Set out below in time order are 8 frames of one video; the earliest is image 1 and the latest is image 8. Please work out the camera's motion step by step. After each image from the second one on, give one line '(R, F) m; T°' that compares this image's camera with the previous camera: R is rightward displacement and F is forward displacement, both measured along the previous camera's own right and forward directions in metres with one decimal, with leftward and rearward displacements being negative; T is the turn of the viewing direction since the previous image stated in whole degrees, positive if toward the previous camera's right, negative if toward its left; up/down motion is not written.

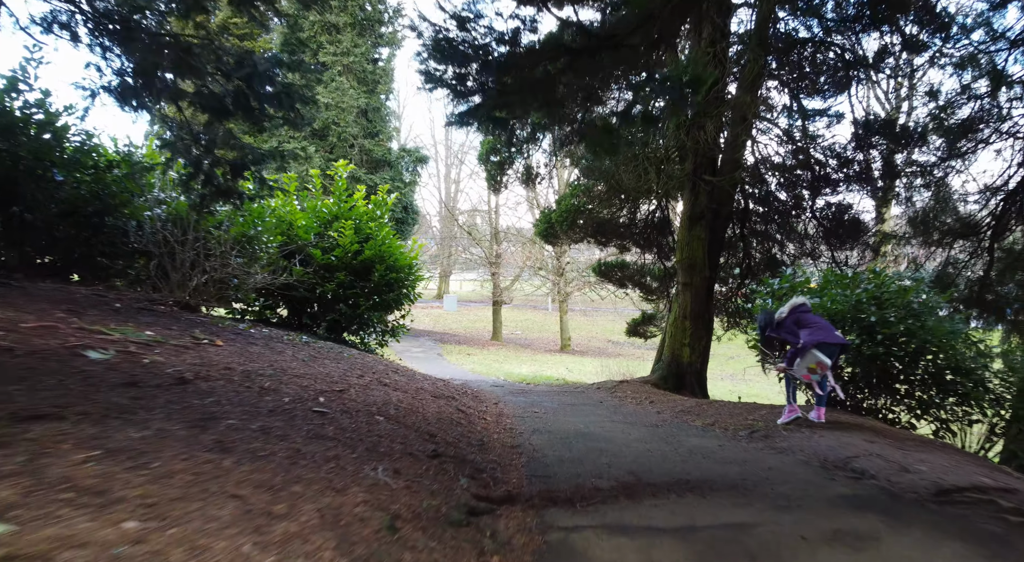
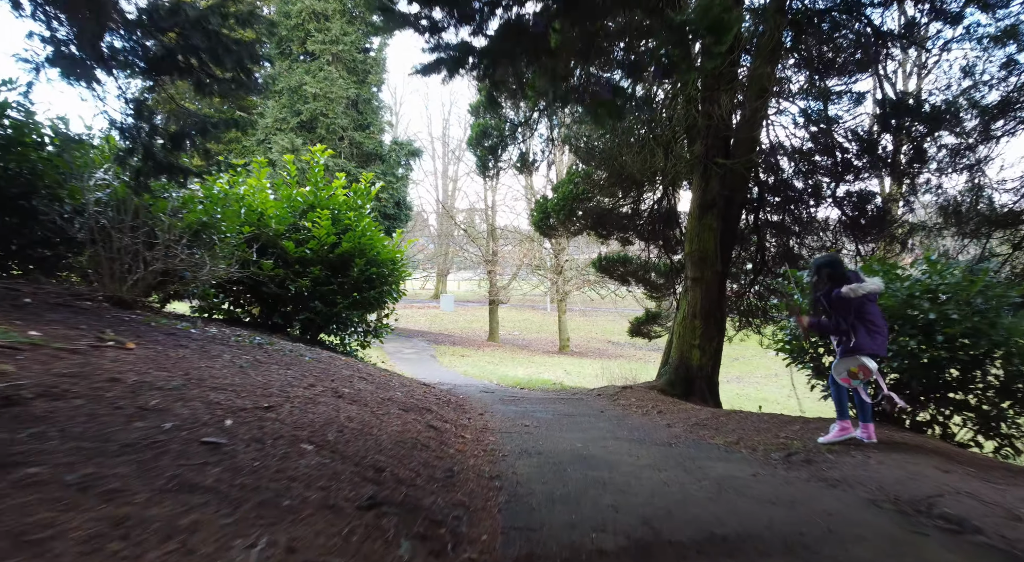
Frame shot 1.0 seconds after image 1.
(+0.1, +0.9) m; 0°
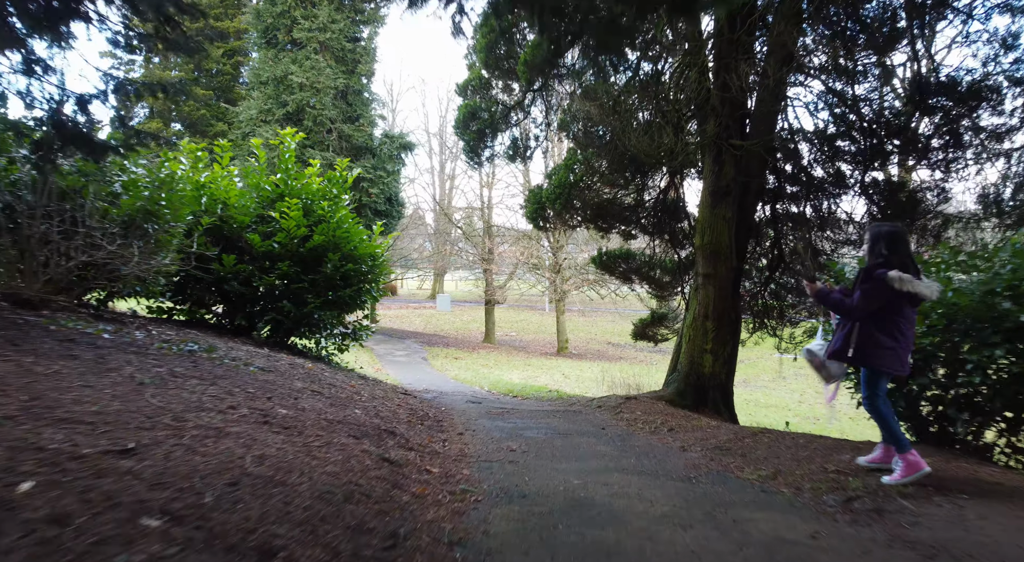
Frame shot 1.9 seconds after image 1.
(+0.1, +1.0) m; 0°
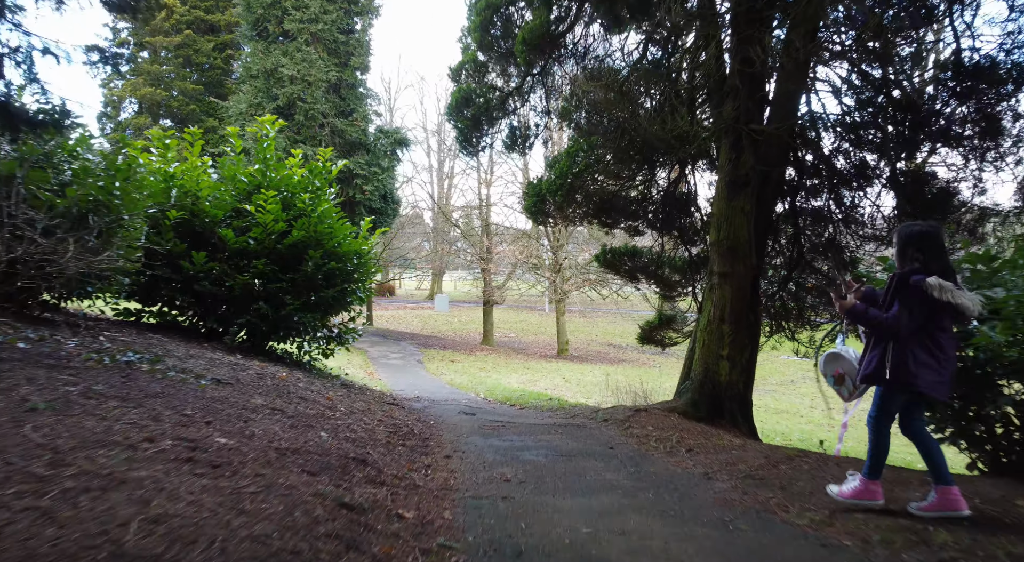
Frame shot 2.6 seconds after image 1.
(0.0, +0.7) m; 0°
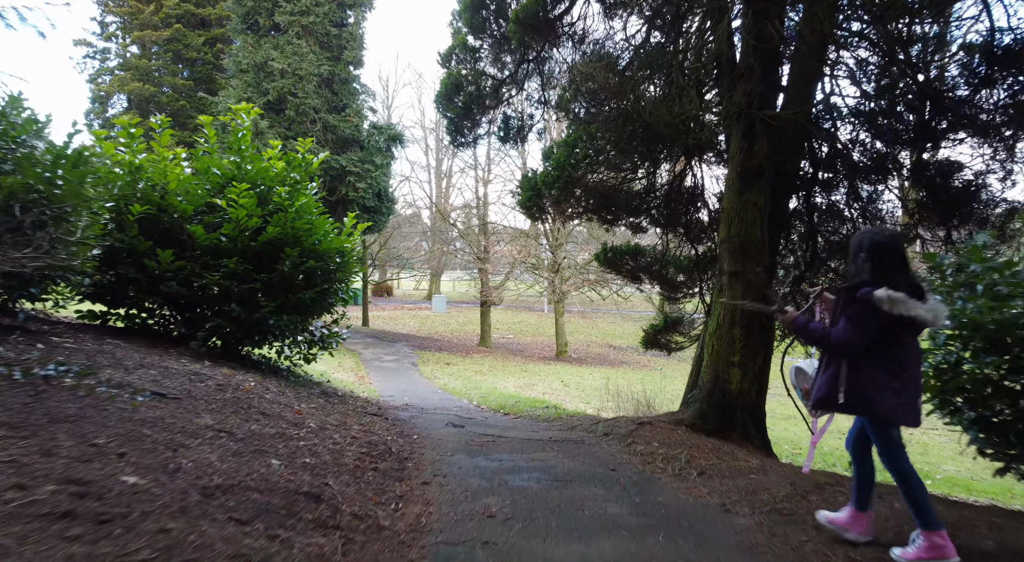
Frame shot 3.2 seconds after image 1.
(+0.1, +0.6) m; 0°
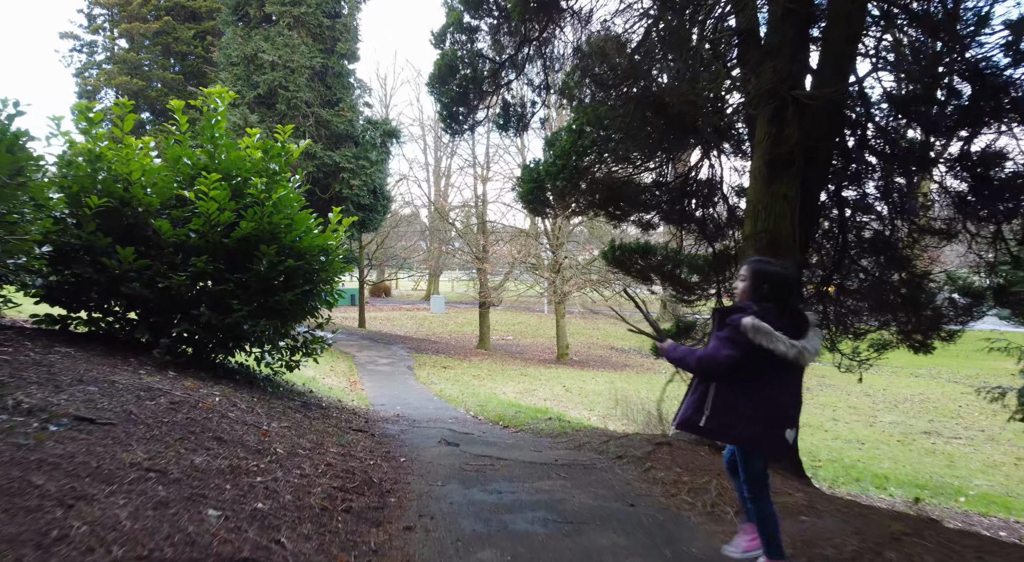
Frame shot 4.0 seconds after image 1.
(0.0, +0.7) m; 0°
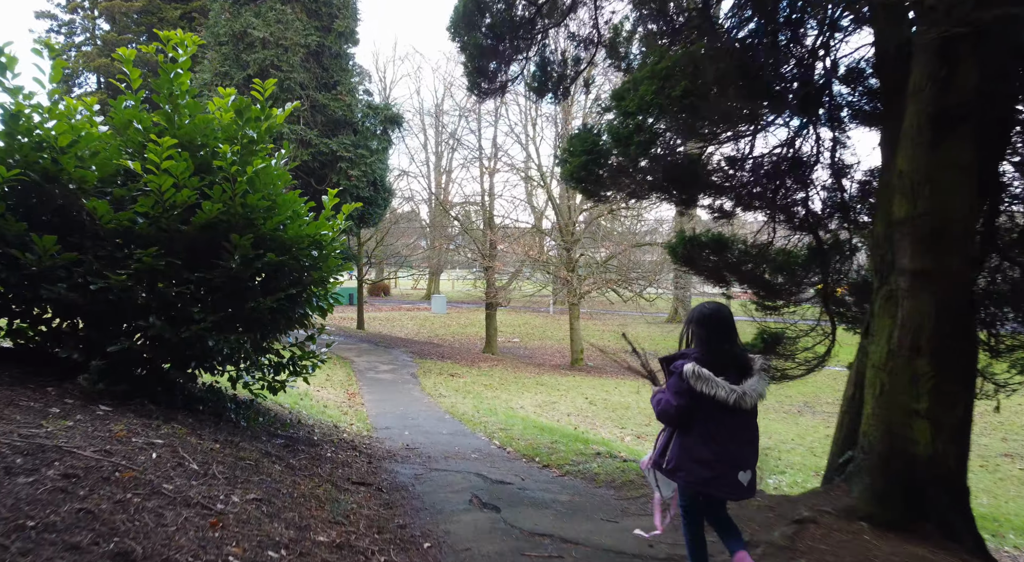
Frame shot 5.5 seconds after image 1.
(-0.4, +1.6) m; 0°
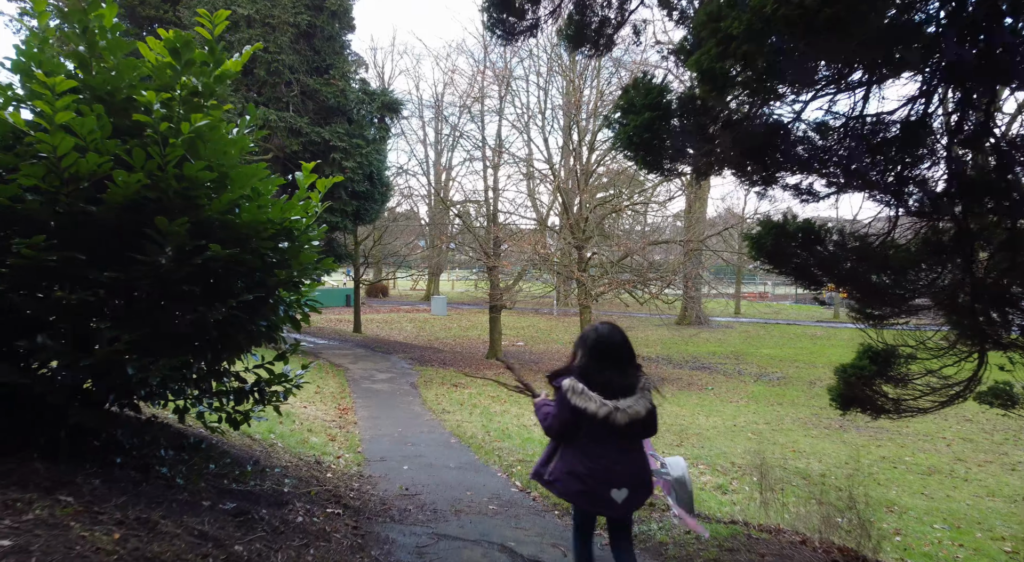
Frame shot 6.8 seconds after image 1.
(-0.2, +1.5) m; 0°
